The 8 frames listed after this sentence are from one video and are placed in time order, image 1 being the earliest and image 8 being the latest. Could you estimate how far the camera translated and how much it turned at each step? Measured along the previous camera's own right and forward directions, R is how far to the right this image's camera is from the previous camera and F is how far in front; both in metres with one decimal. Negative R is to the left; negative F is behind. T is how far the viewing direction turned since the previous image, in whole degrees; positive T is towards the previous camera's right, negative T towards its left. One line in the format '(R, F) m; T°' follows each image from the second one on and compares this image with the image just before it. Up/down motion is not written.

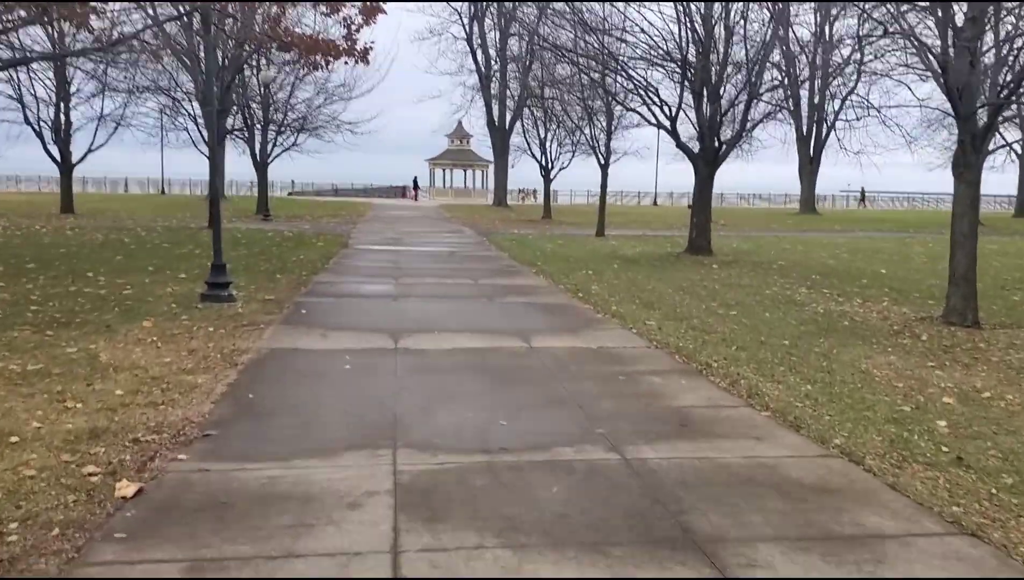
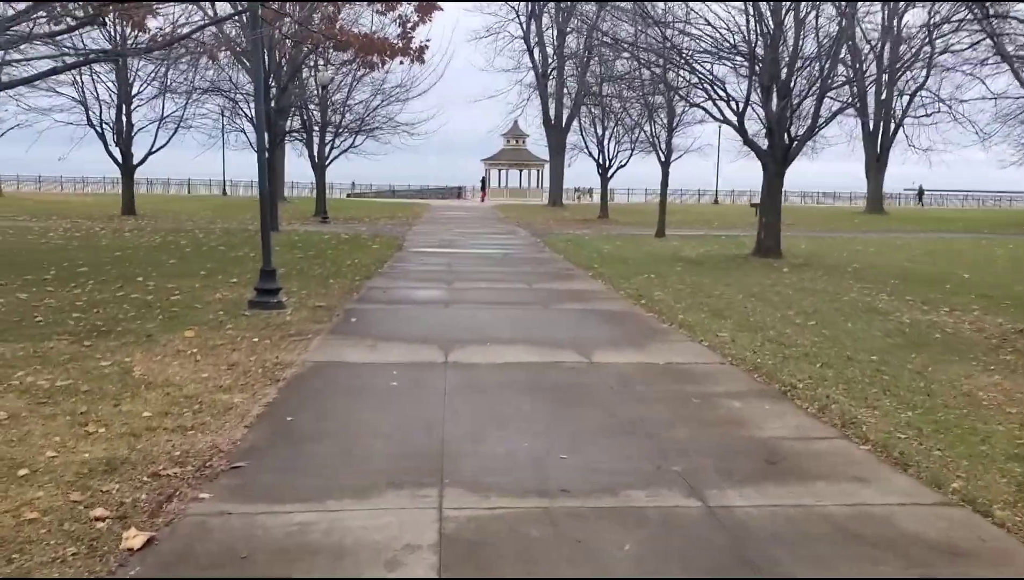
(0.0, +0.7) m; -3°
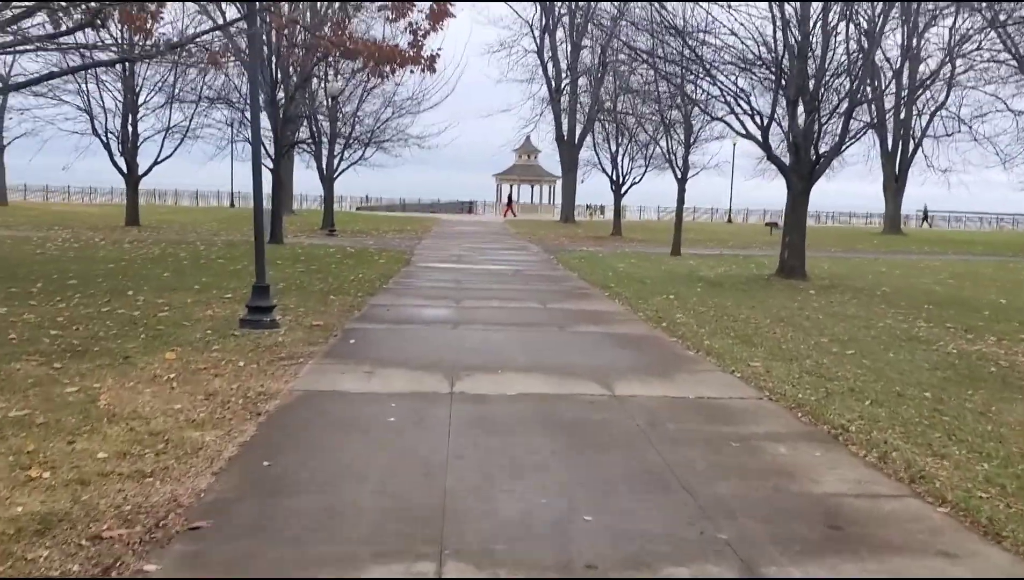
(0.0, +0.8) m; -1°
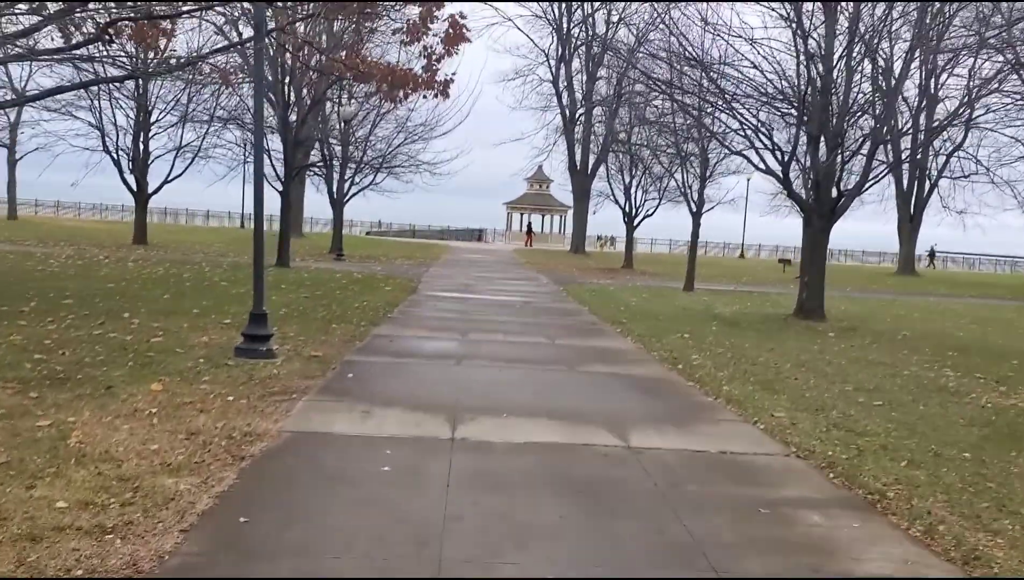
(0.0, +0.5) m; -1°
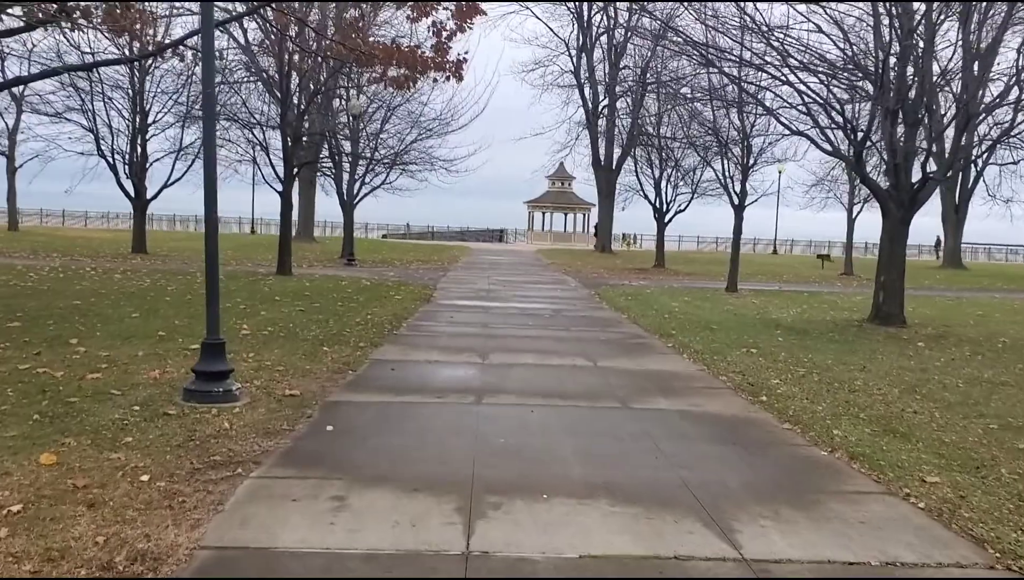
(-0.1, +2.4) m; -1°
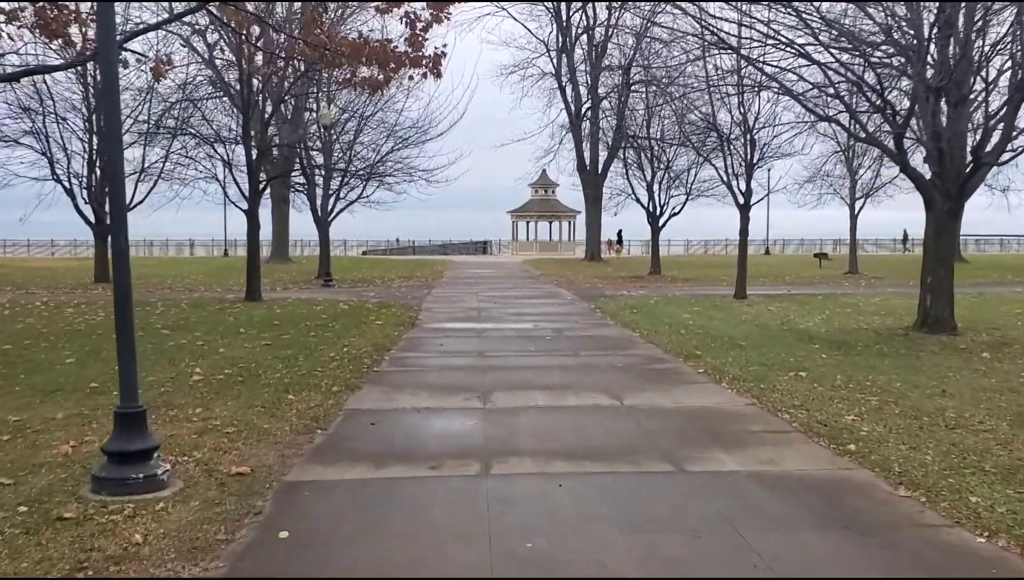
(-0.2, +1.9) m; +1°
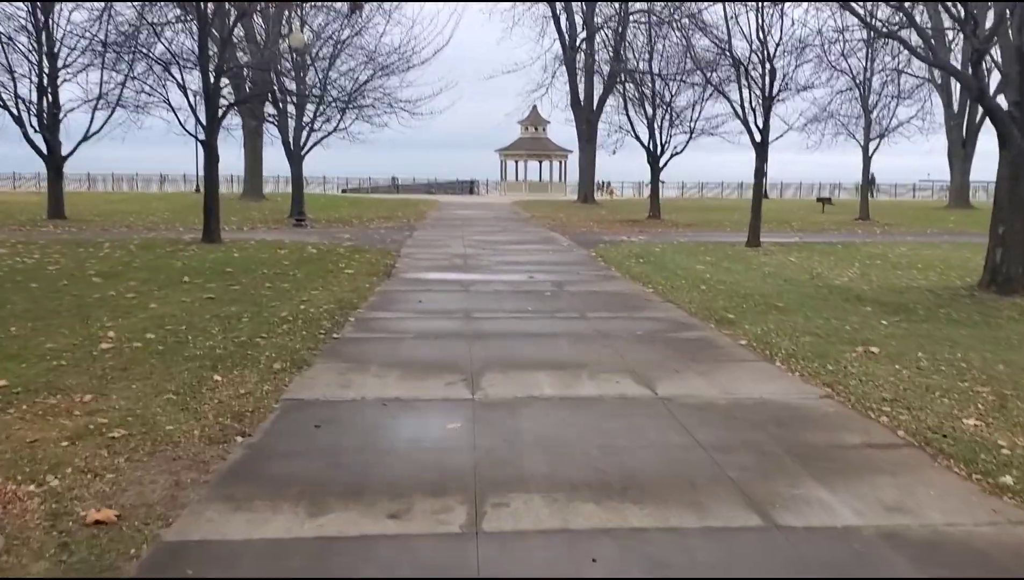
(-0.1, +2.2) m; +1°
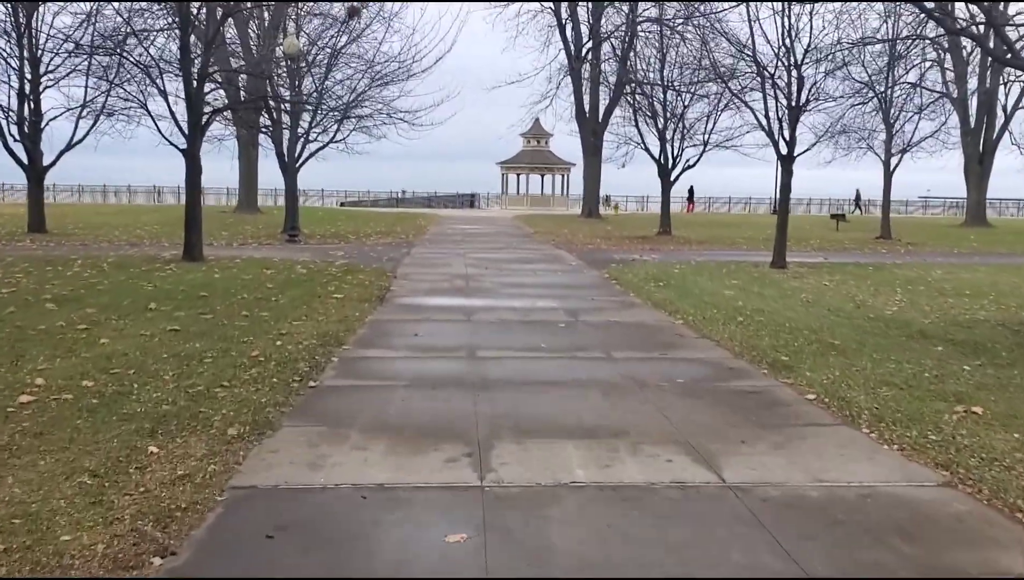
(-0.1, +1.5) m; 0°
